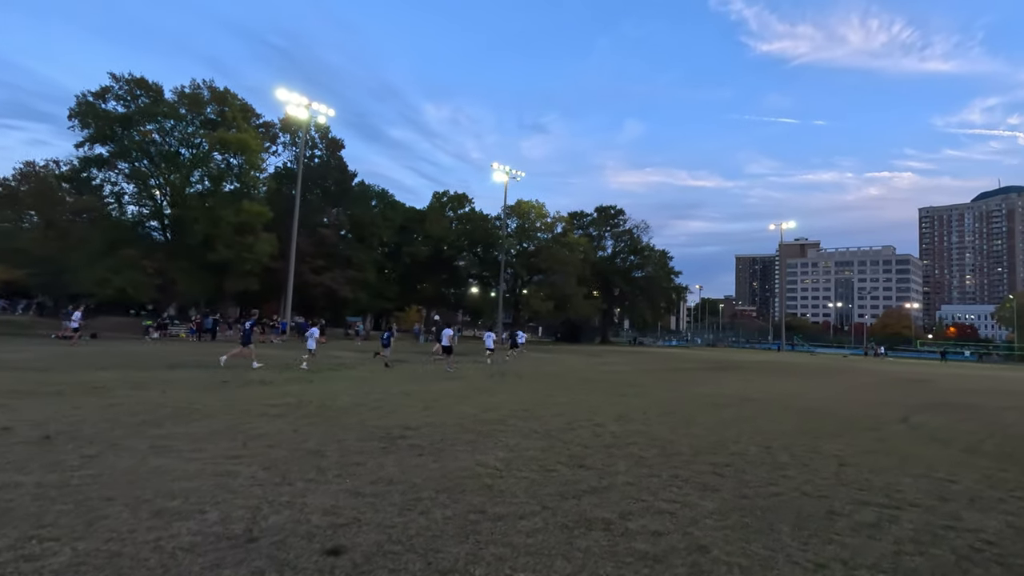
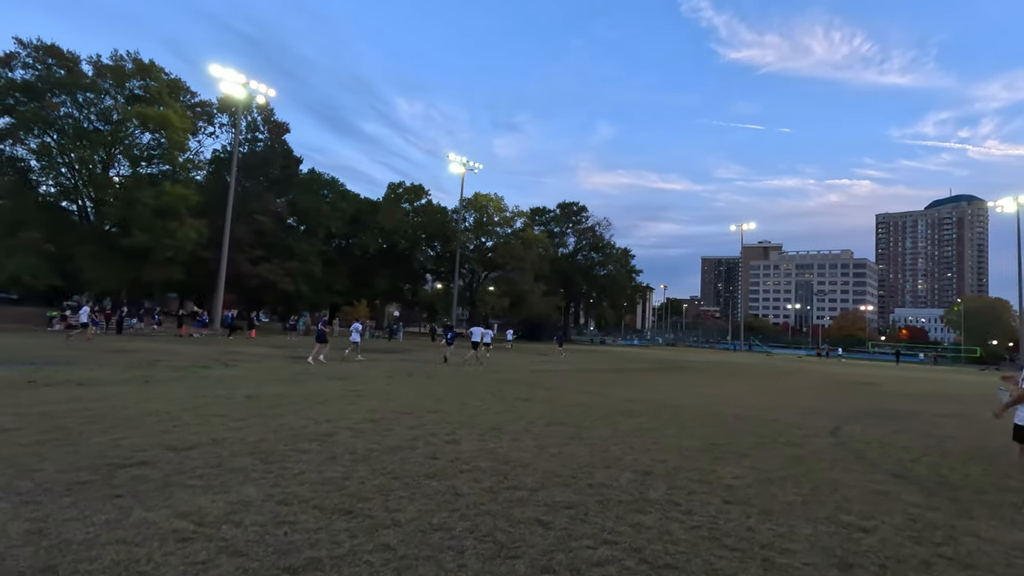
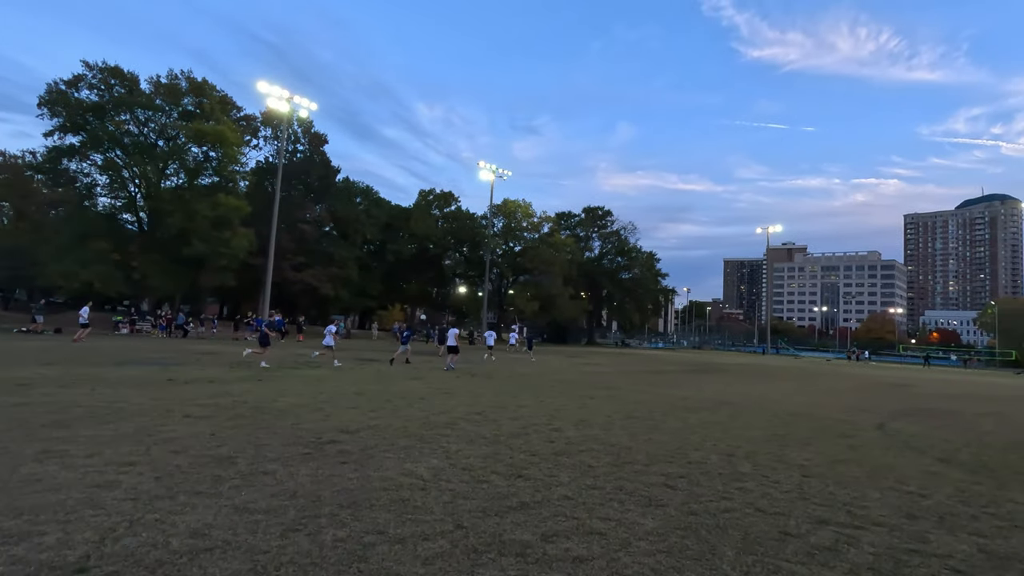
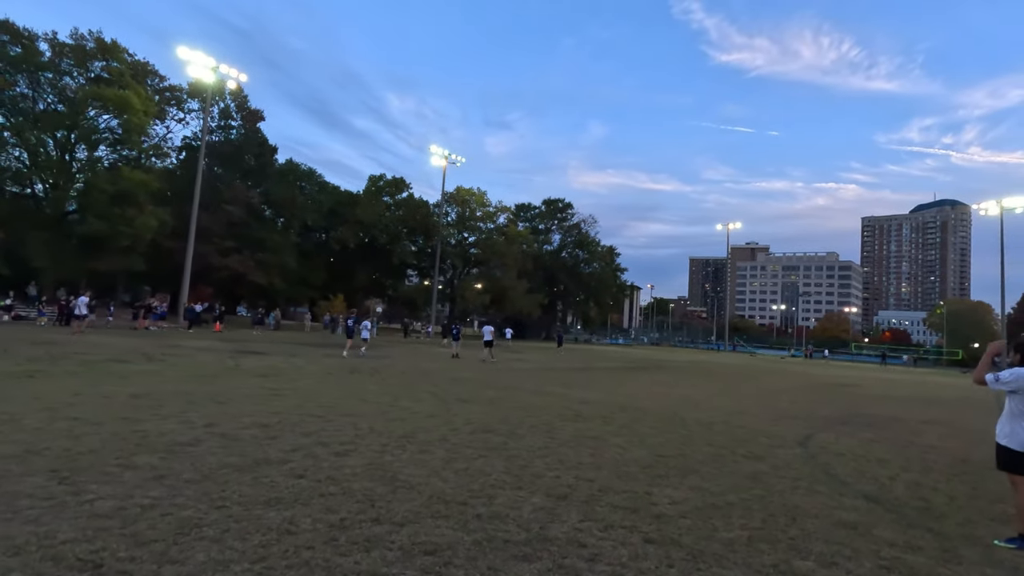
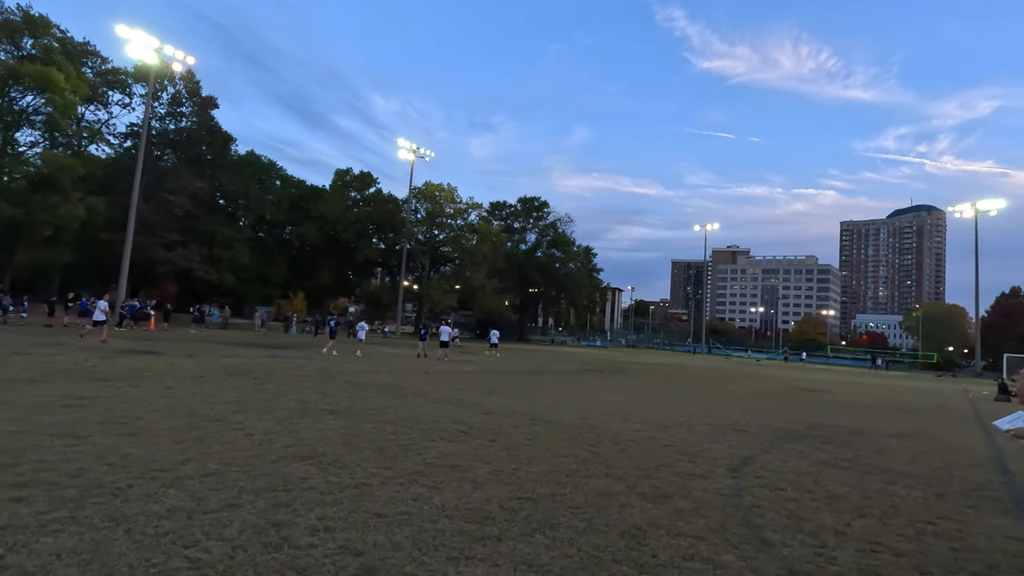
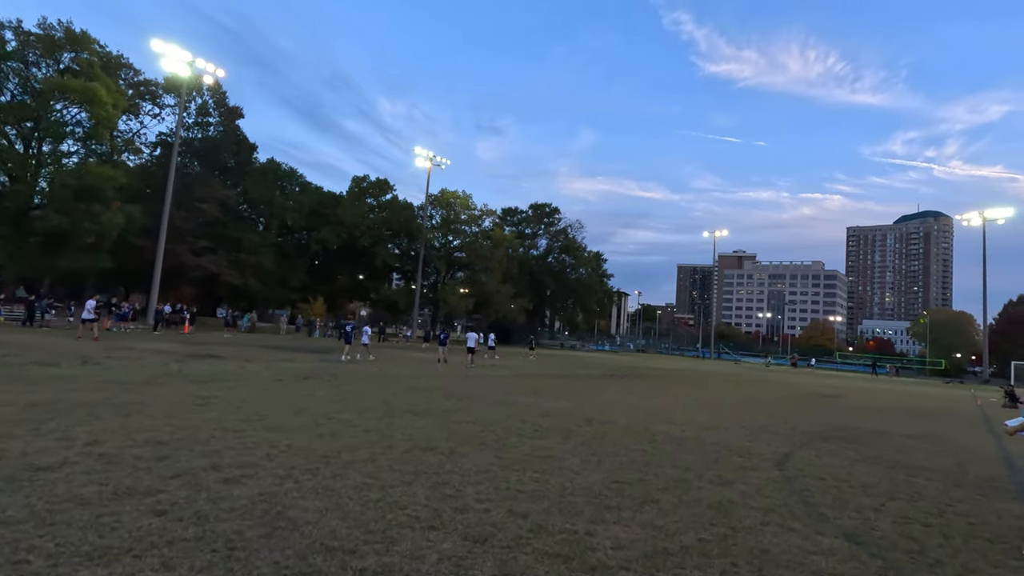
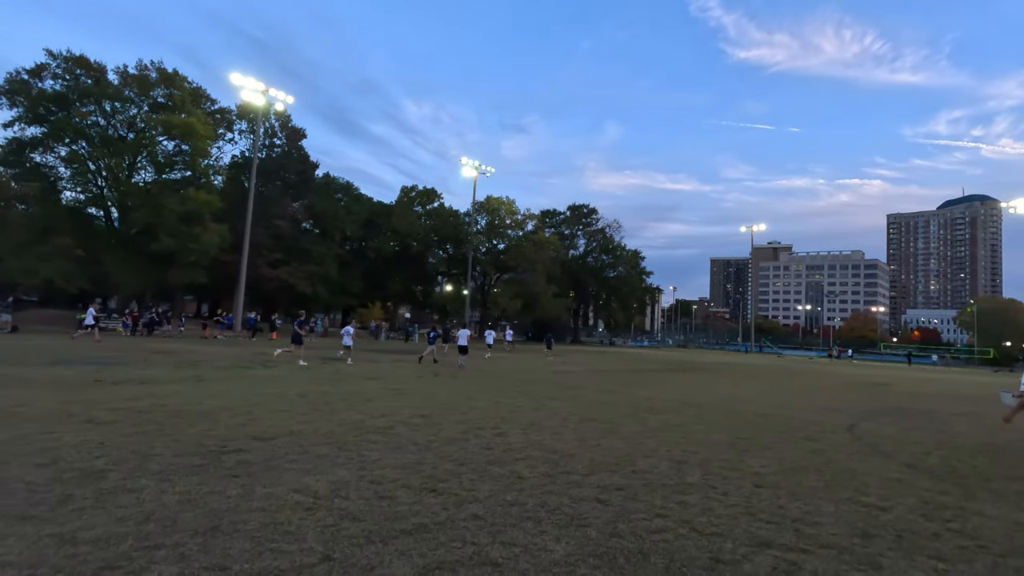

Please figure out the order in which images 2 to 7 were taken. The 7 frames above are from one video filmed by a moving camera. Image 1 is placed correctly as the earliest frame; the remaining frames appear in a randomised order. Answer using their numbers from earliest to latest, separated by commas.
3, 7, 2, 4, 6, 5
